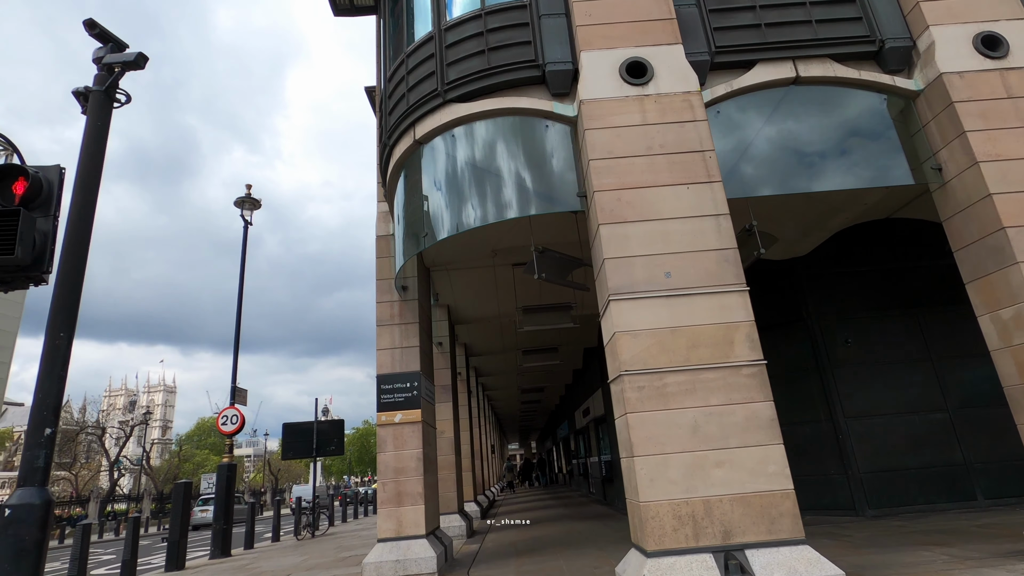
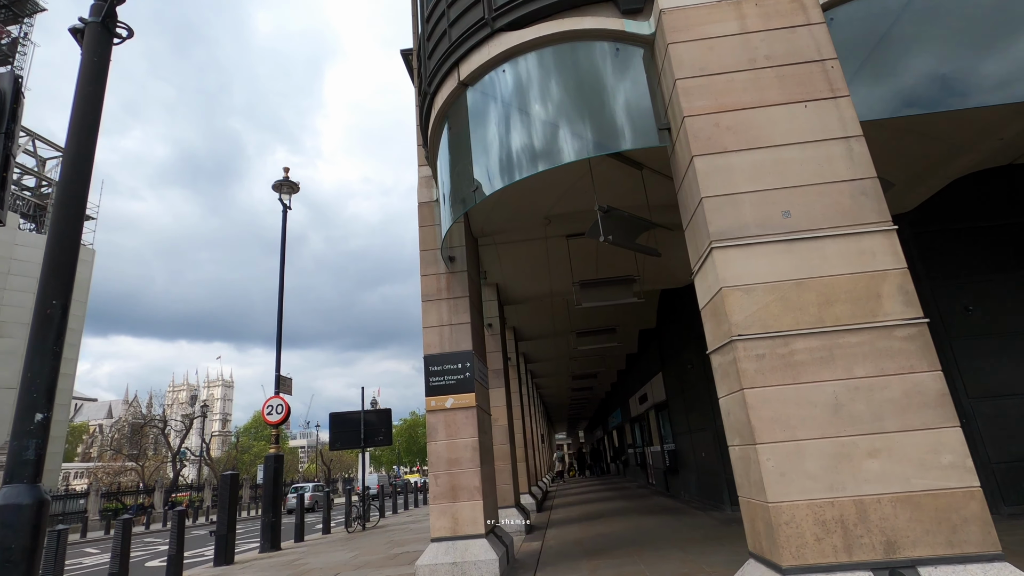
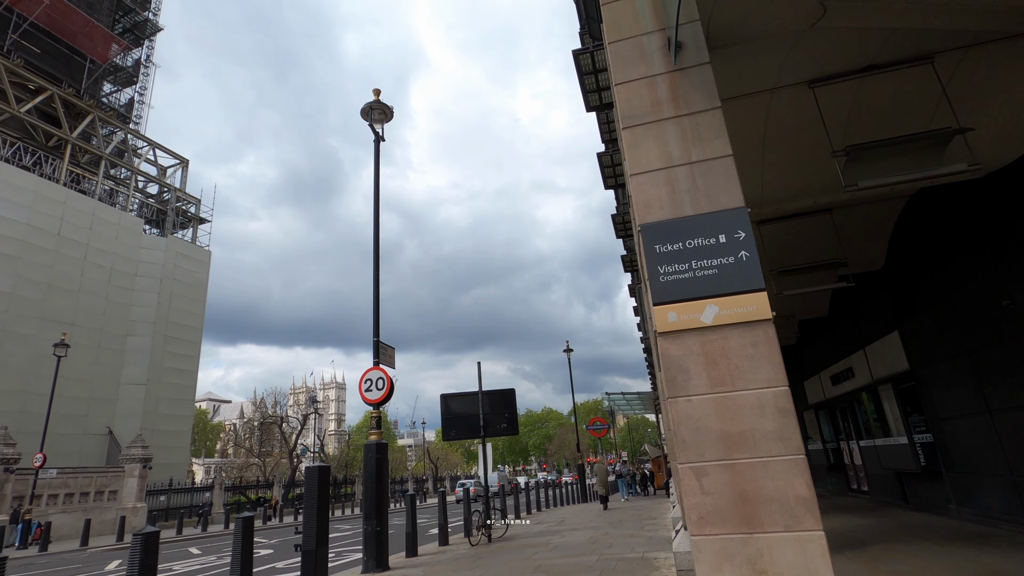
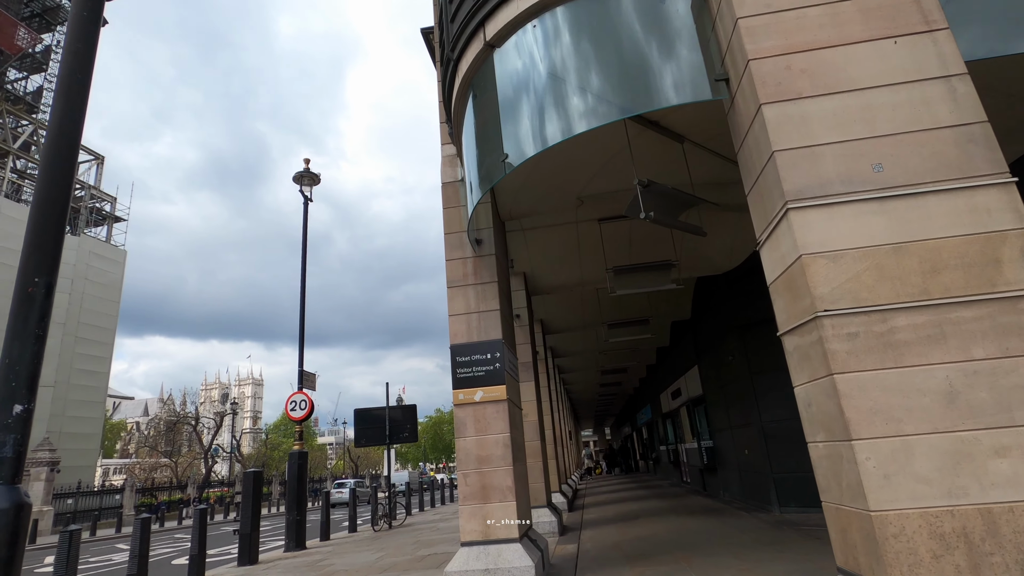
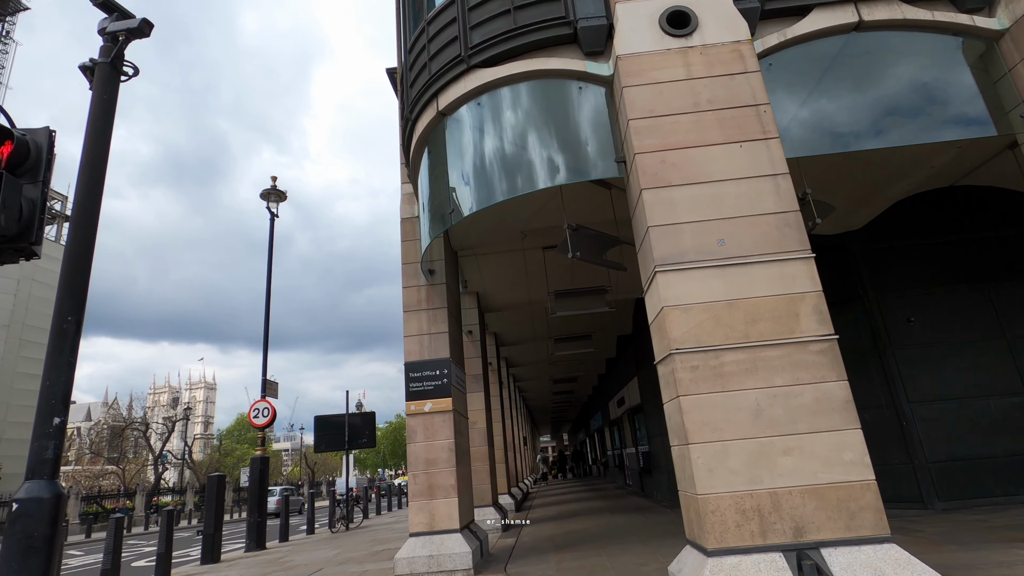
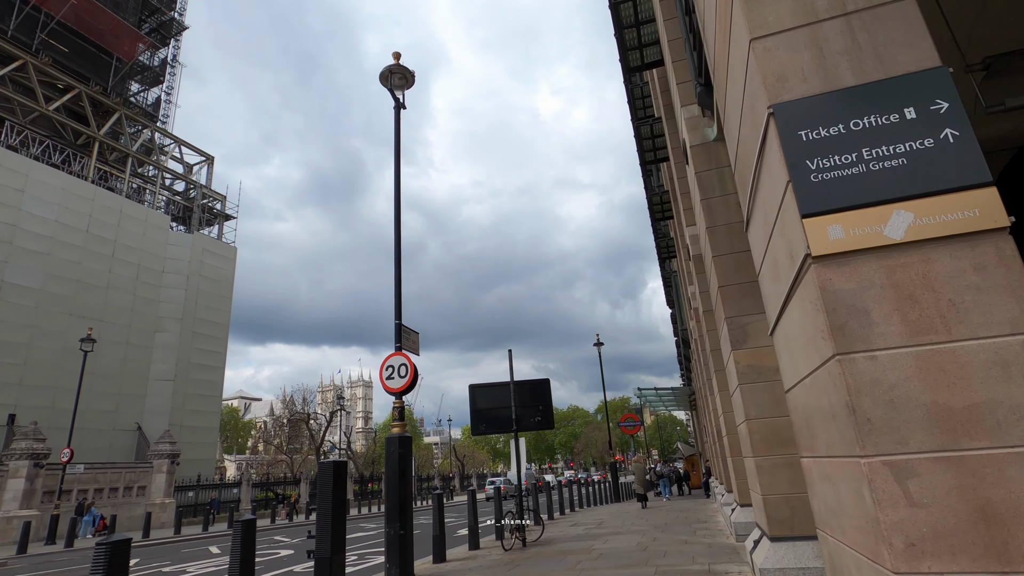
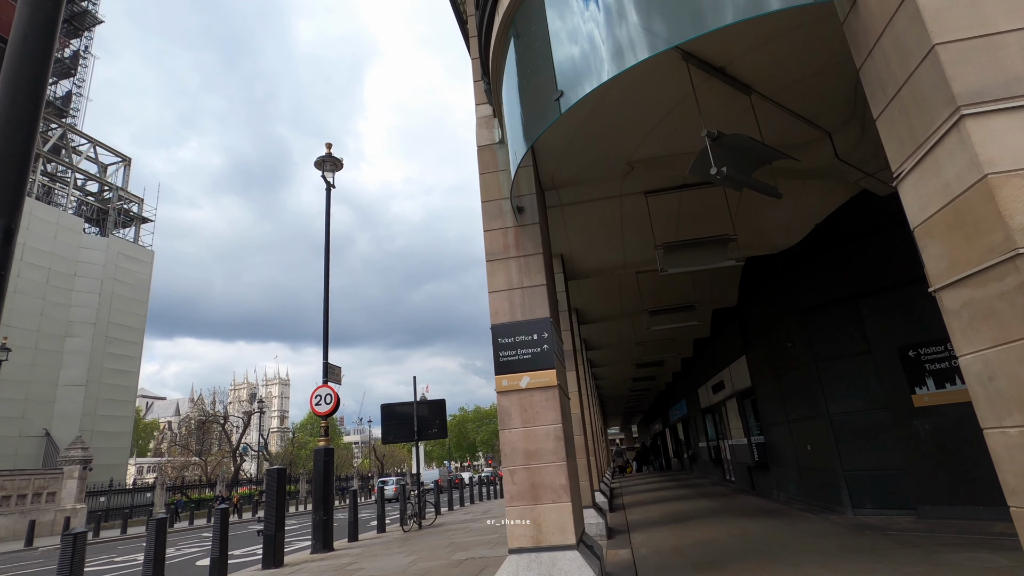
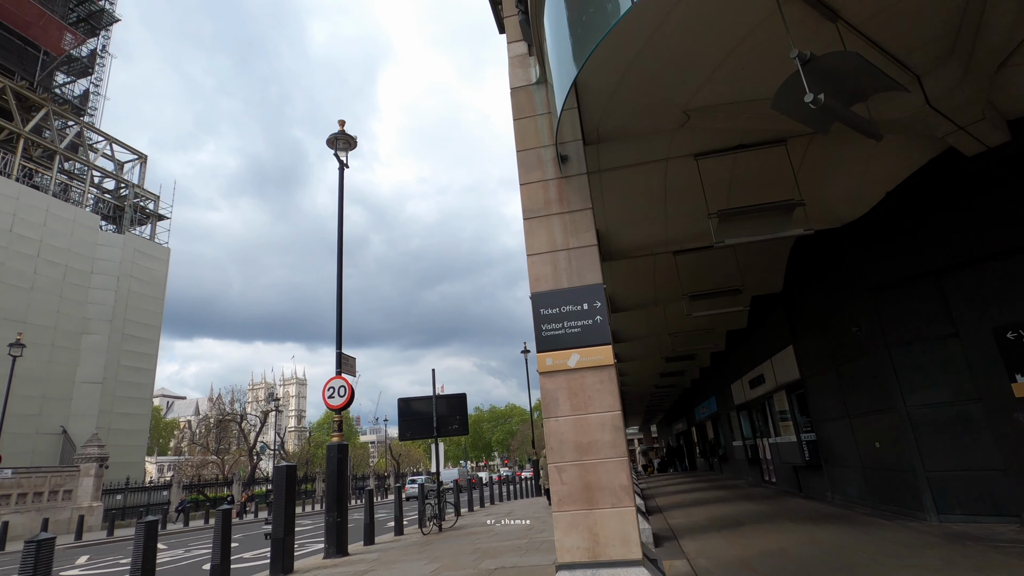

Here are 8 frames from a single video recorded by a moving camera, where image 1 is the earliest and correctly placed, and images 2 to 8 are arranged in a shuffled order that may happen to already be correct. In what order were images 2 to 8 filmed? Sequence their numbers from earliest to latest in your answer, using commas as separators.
5, 2, 4, 7, 8, 3, 6
